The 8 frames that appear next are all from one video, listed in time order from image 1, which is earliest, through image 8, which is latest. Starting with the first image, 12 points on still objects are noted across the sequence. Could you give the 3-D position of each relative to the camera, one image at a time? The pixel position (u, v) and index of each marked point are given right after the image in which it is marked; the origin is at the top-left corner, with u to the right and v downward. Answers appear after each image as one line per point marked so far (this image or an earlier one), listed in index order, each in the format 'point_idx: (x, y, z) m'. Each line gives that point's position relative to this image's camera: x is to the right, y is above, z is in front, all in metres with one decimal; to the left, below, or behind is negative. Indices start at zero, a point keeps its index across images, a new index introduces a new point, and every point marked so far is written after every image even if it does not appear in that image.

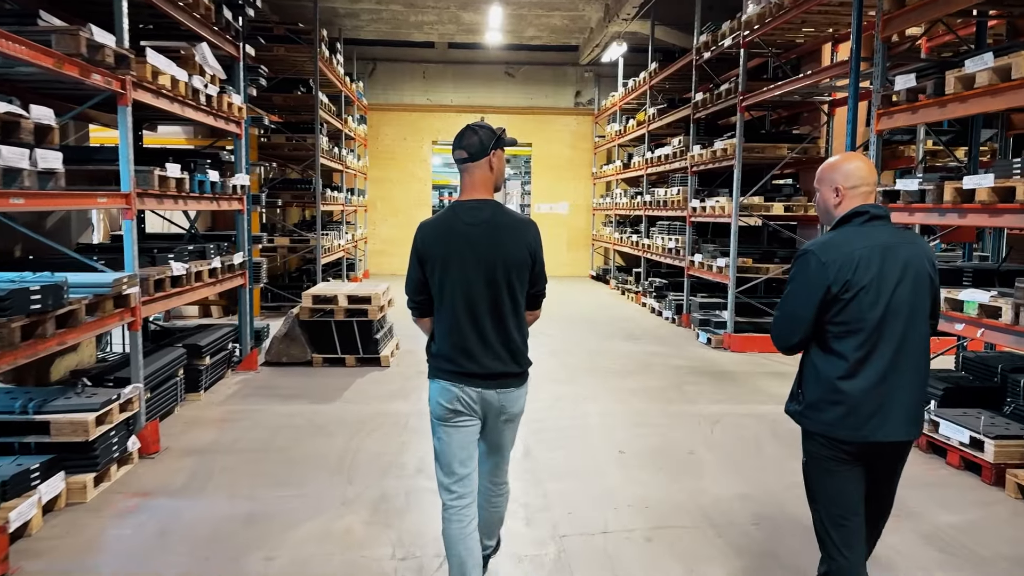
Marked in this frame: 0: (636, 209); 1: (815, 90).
0: (+2.1, +1.3, +13.5) m
1: (+3.2, +2.1, +8.6) m
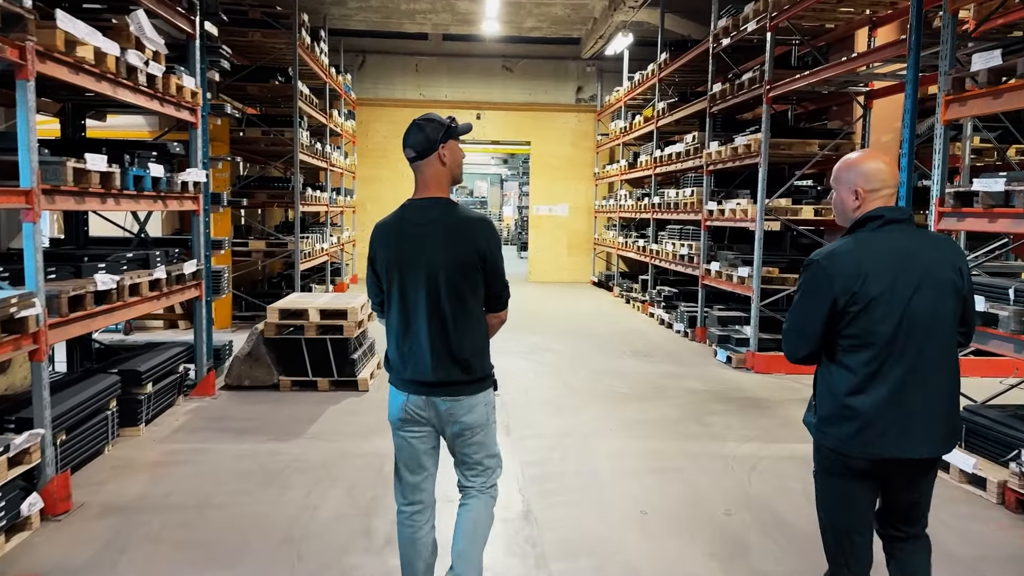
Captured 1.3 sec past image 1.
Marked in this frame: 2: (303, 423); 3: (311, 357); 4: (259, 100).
0: (+2.0, +1.2, +12.6) m
1: (+3.2, +2.0, +7.6) m
2: (-1.5, -1.0, +5.7) m
3: (-1.6, -0.6, +6.6) m
4: (-3.4, +2.5, +10.8) m
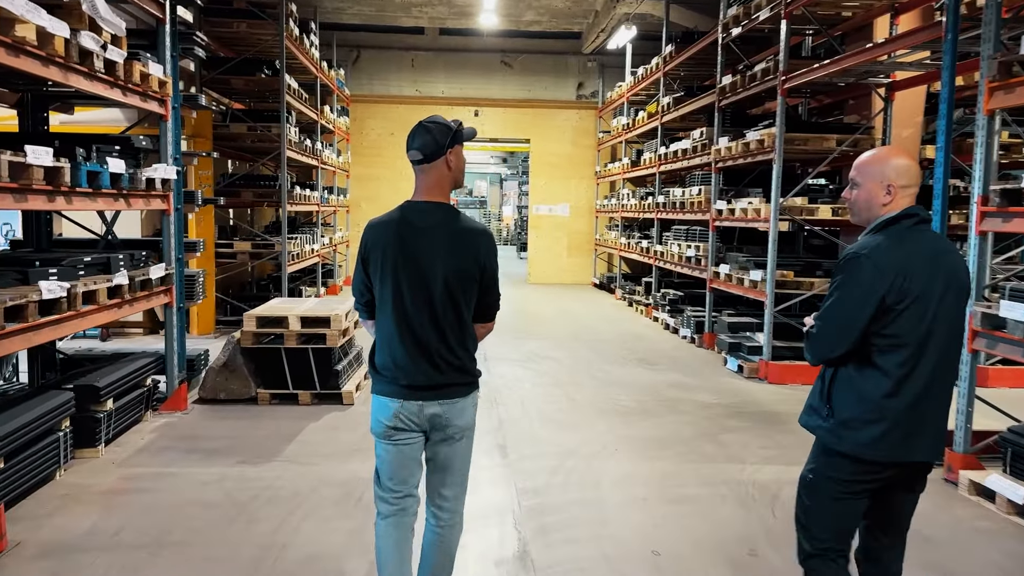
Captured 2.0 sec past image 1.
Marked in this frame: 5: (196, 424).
0: (+2.0, +1.1, +12.1) m
1: (+3.2, +1.9, +7.1) m
2: (-1.5, -1.0, +5.2) m
3: (-1.7, -0.6, +6.1) m
4: (-3.4, +2.5, +10.3) m
5: (-2.2, -1.0, +5.7) m
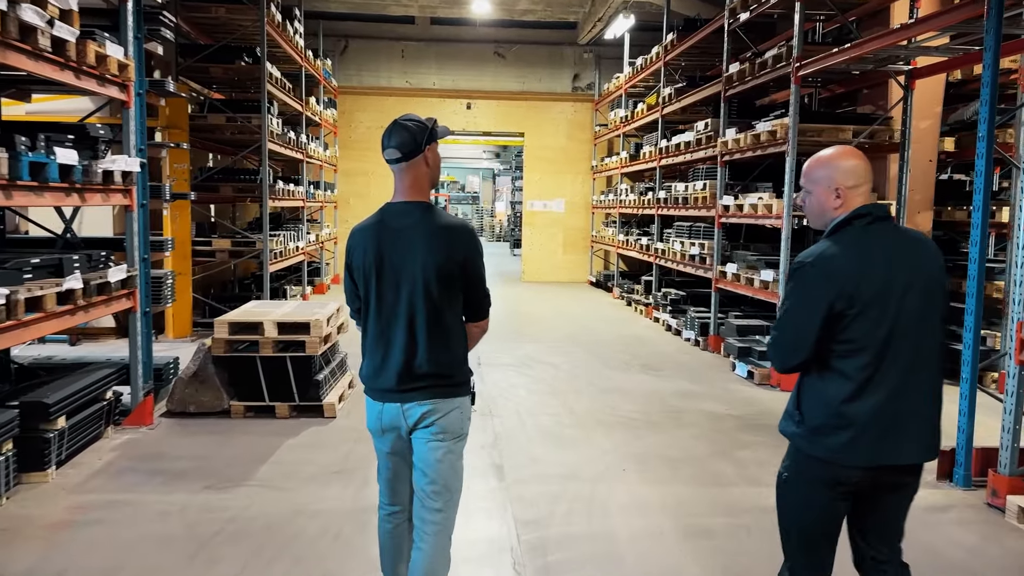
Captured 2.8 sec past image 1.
0: (+1.9, +1.1, +11.6) m
1: (+3.1, +1.9, +6.7) m
2: (-1.5, -1.0, +4.7) m
3: (-1.7, -0.6, +5.6) m
4: (-3.5, +2.5, +9.8) m
5: (-2.2, -1.0, +5.2) m
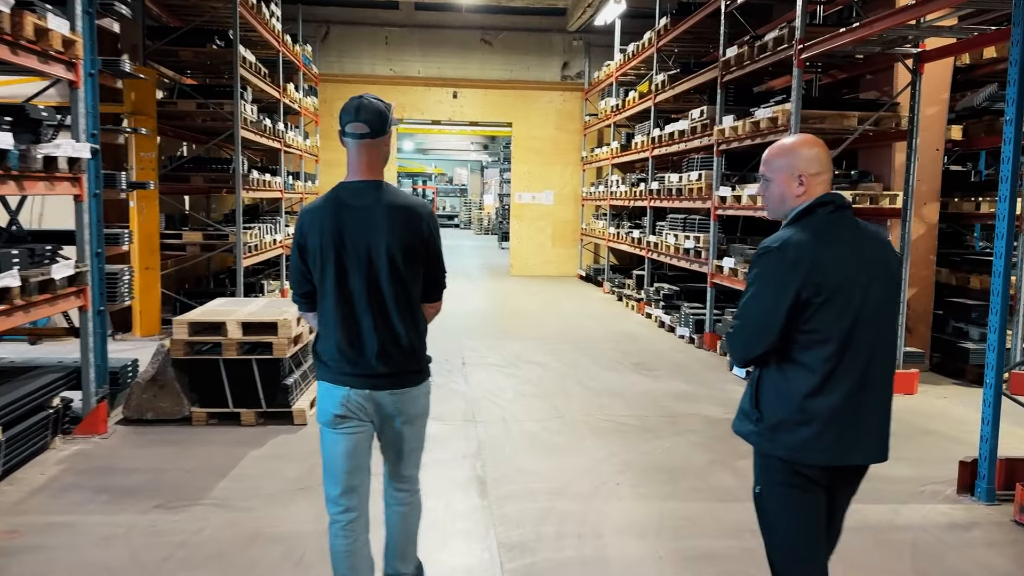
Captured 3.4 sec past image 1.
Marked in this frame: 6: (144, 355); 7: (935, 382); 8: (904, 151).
0: (+1.7, +1.2, +11.2) m
1: (+3.0, +2.0, +6.3) m
2: (-1.6, -1.0, +4.3) m
3: (-1.8, -0.6, +5.2) m
4: (-3.6, +2.5, +9.3) m
5: (-2.3, -1.0, +4.8) m
6: (-3.3, -0.6, +7.3) m
7: (+3.6, -0.8, +6.9) m
8: (+3.4, +1.2, +7.1) m
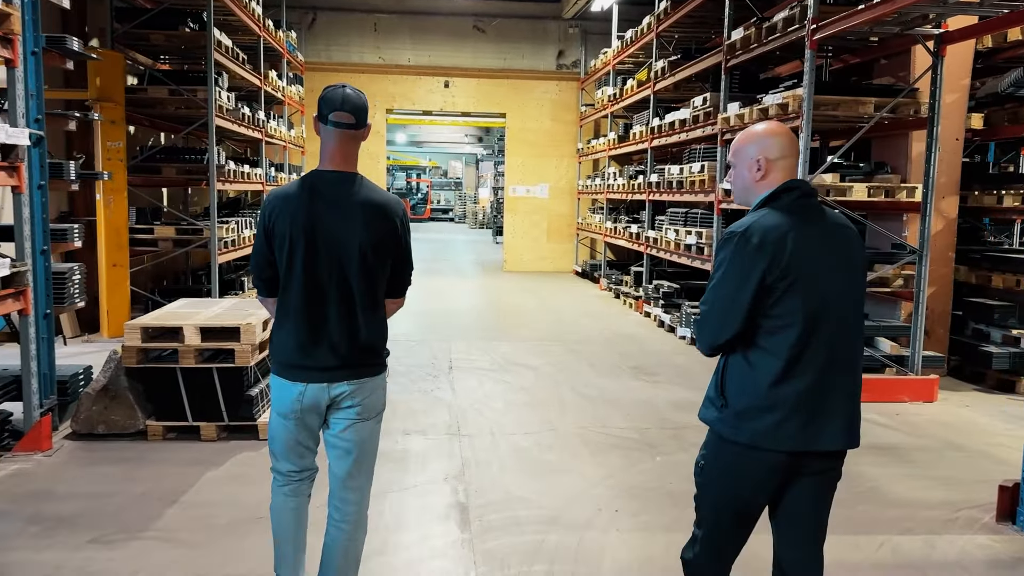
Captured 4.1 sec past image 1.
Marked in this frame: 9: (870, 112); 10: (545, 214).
0: (+1.6, +1.3, +10.7) m
1: (+2.9, +2.0, +5.8) m
2: (-1.7, -1.0, +3.8) m
3: (-1.9, -0.6, +4.7) m
4: (-3.7, +2.5, +8.8) m
5: (-2.4, -1.0, +4.3) m
6: (-3.4, -0.6, +6.8) m
7: (+3.5, -0.8, +6.4) m
8: (+3.3, +1.2, +6.6) m
9: (+2.7, +1.3, +6.1) m
10: (+0.6, +1.4, +15.2) m
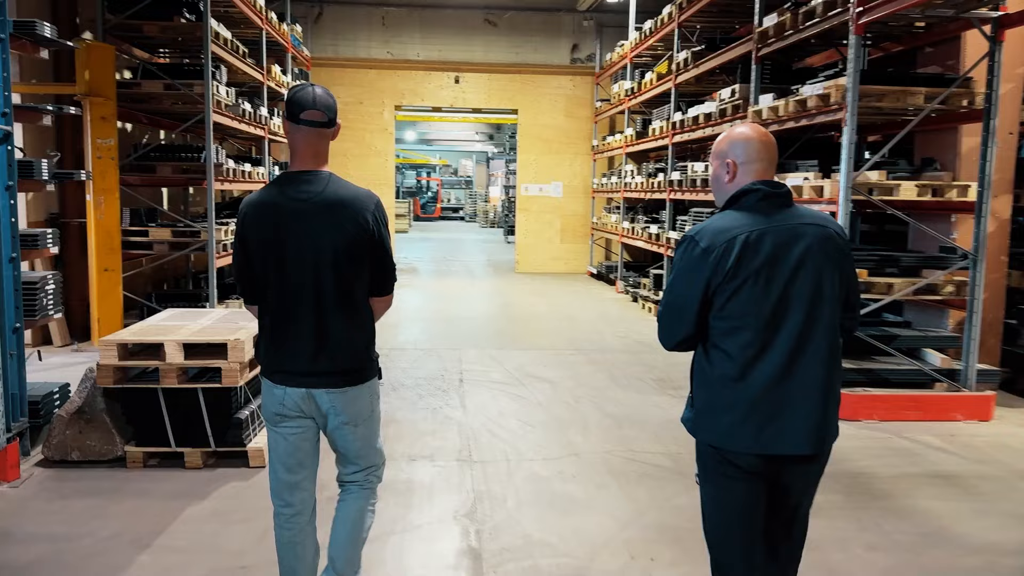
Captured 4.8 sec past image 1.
0: (+1.8, +1.2, +10.2) m
1: (+3.0, +1.9, +5.3) m
2: (-1.6, -1.1, +3.4) m
3: (-1.8, -0.7, +4.2) m
4: (-3.6, +2.5, +8.4) m
5: (-2.3, -1.0, +3.8) m
6: (-3.2, -0.6, +6.3) m
7: (+3.6, -0.8, +5.9) m
8: (+3.5, +1.1, +6.1) m
9: (+2.8, +1.3, +5.6) m
10: (+0.8, +1.4, +14.7) m
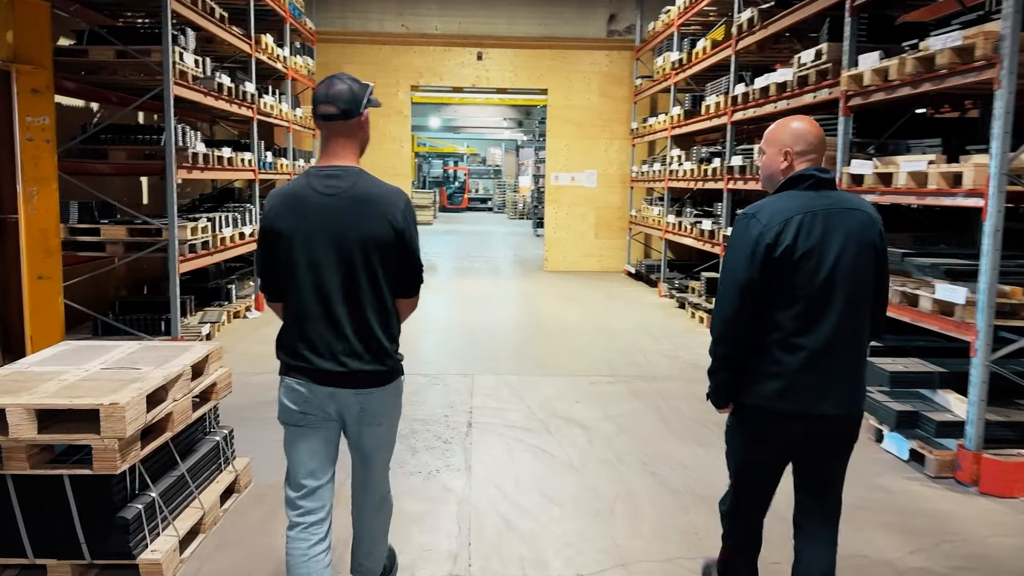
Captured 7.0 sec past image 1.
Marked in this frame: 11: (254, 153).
0: (+2.1, +1.2, +8.7) m
1: (+3.2, +1.8, +3.7) m
2: (-1.6, -1.2, +2.0) m
3: (-1.7, -0.8, +2.9) m
4: (-3.3, +2.4, +7.0) m
5: (-2.3, -1.2, +2.5) m
6: (-3.1, -0.7, +5.0) m
7: (+3.7, -1.0, +4.3) m
8: (+3.6, +1.0, +4.5) m
9: (+2.9, +1.2, +4.0) m
10: (+1.3, +1.4, +13.2) m
11: (-2.8, +1.5, +9.0) m
